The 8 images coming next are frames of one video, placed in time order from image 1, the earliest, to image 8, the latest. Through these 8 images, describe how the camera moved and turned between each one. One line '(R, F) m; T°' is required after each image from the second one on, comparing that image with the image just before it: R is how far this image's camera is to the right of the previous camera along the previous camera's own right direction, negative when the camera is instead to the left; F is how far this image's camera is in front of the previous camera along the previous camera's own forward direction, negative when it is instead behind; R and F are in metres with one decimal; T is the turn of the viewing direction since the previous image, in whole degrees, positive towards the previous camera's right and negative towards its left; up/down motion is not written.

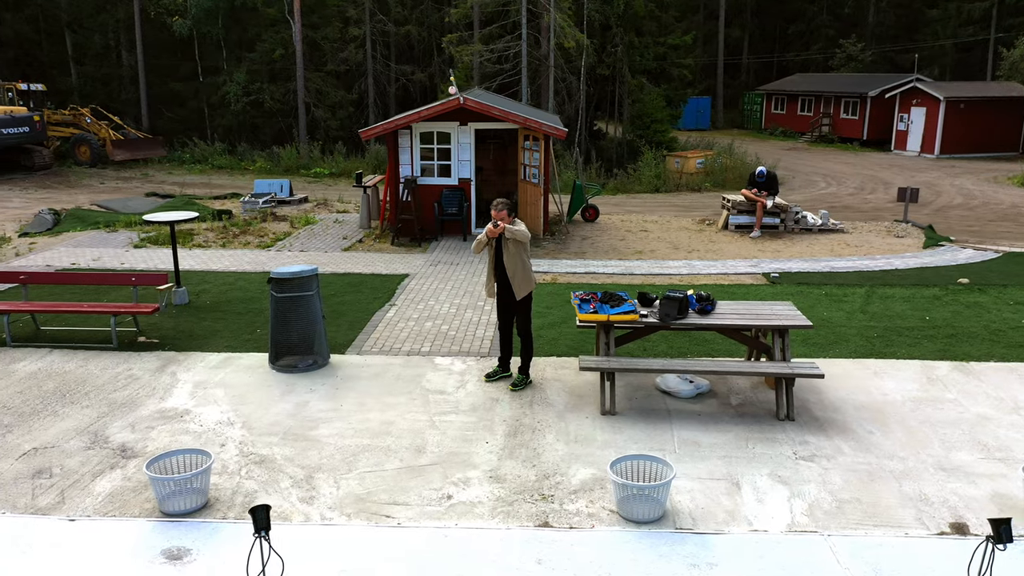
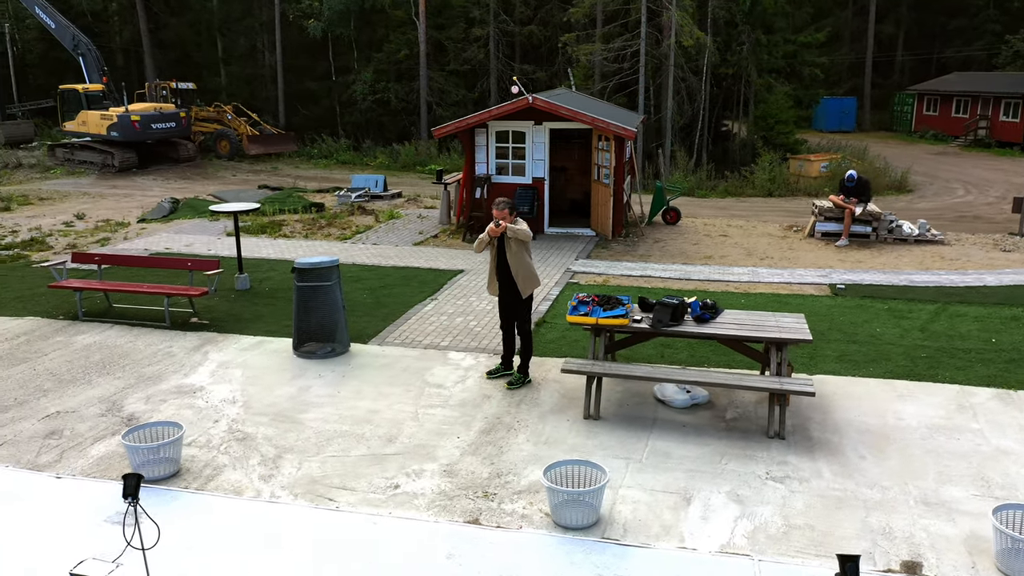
(+1.1, +0.1) m; -10°
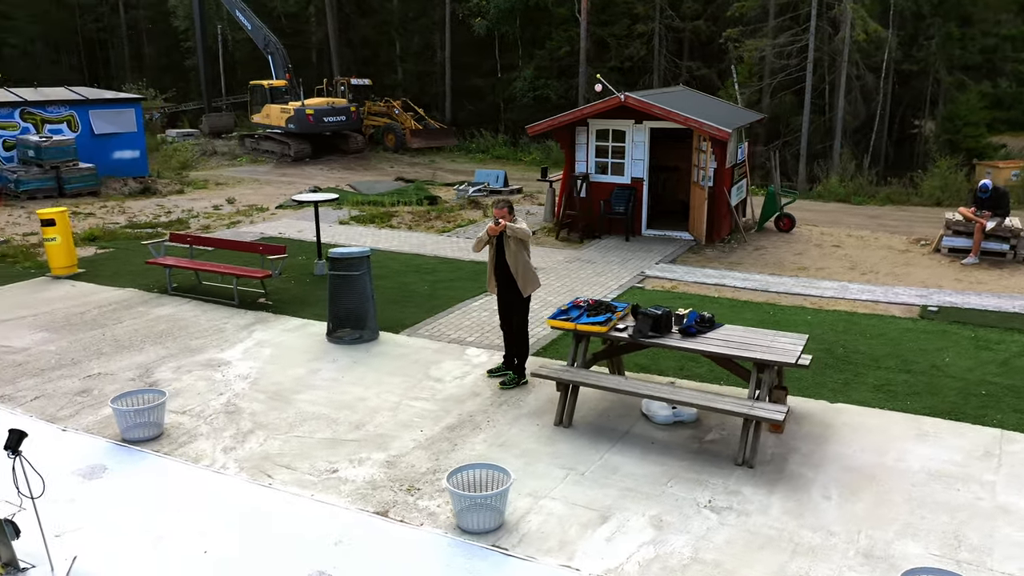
(+1.5, +0.2) m; -13°
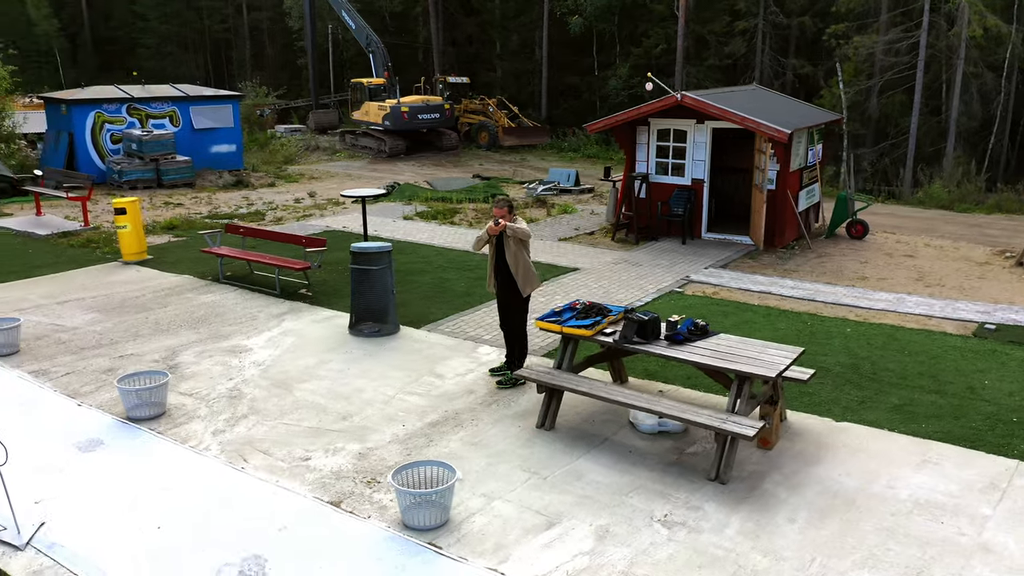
(+0.9, +0.1) m; -8°
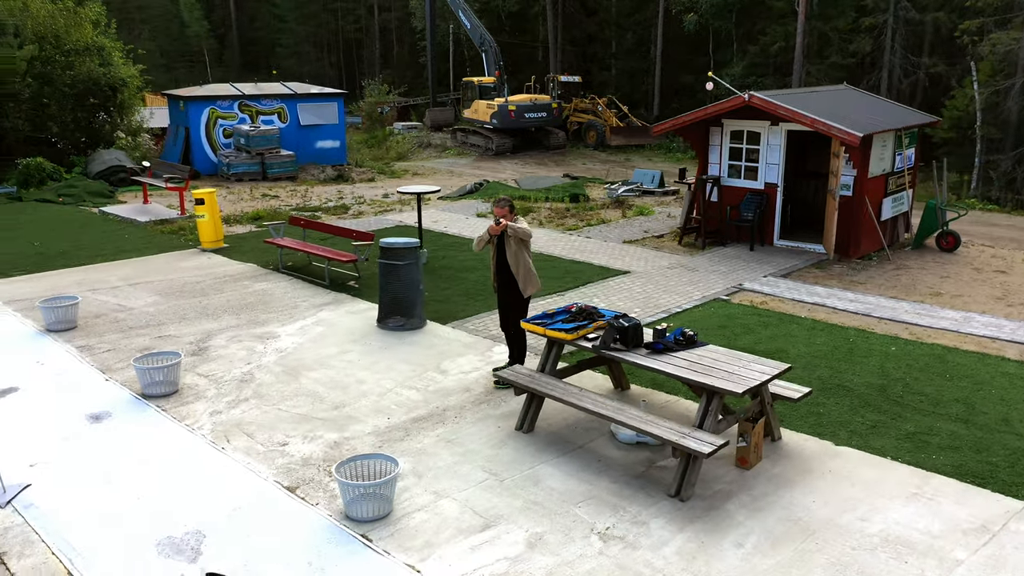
(+1.0, +0.1) m; -9°
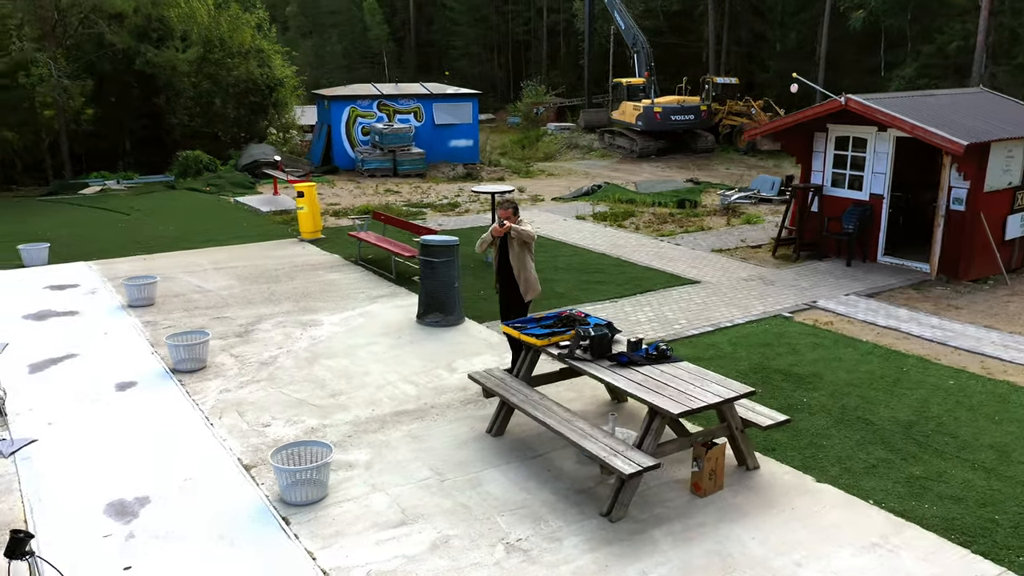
(+1.4, +0.2) m; -12°
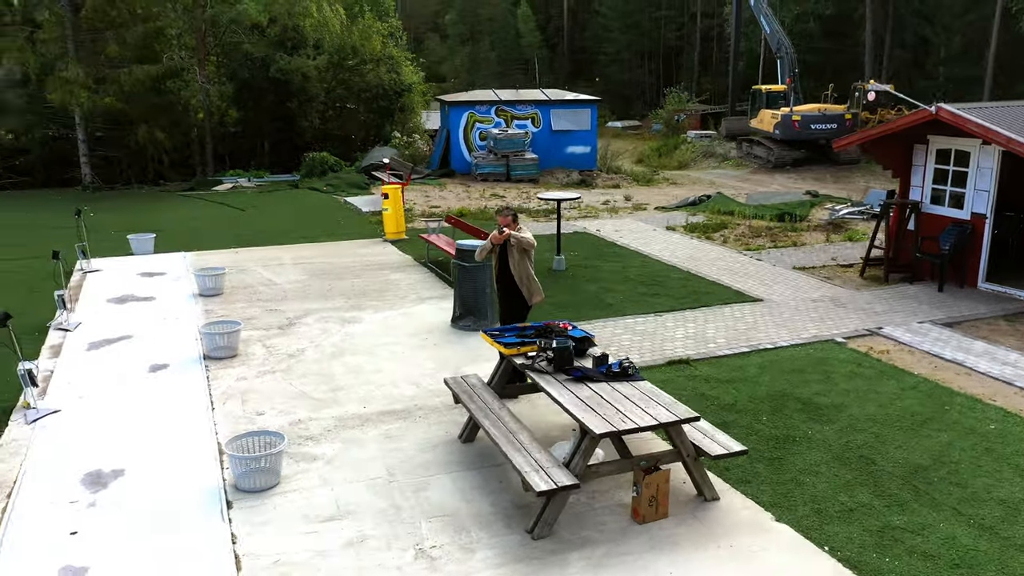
(+1.2, +0.2) m; -11°
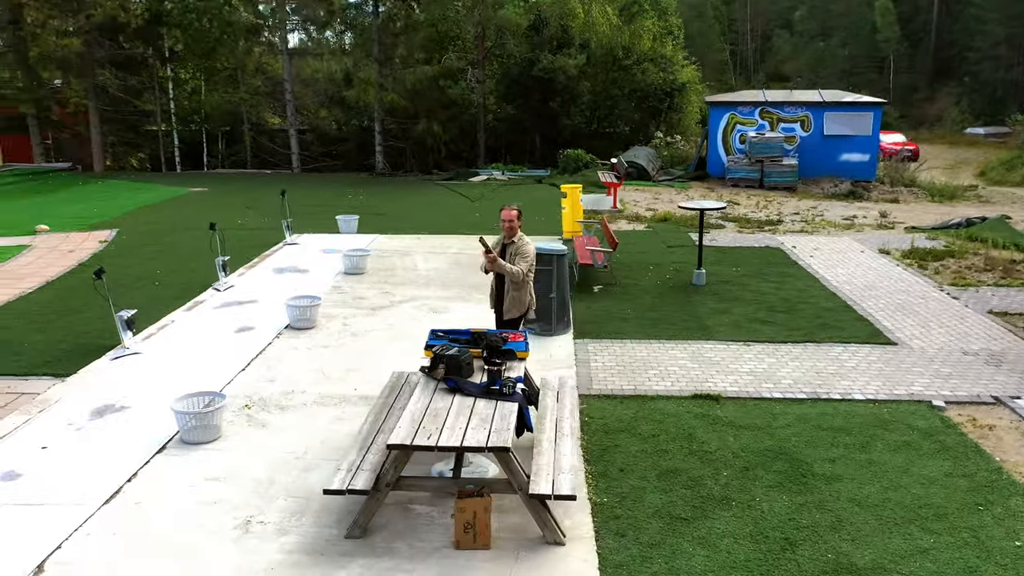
(+2.7, +0.7) m; -24°
